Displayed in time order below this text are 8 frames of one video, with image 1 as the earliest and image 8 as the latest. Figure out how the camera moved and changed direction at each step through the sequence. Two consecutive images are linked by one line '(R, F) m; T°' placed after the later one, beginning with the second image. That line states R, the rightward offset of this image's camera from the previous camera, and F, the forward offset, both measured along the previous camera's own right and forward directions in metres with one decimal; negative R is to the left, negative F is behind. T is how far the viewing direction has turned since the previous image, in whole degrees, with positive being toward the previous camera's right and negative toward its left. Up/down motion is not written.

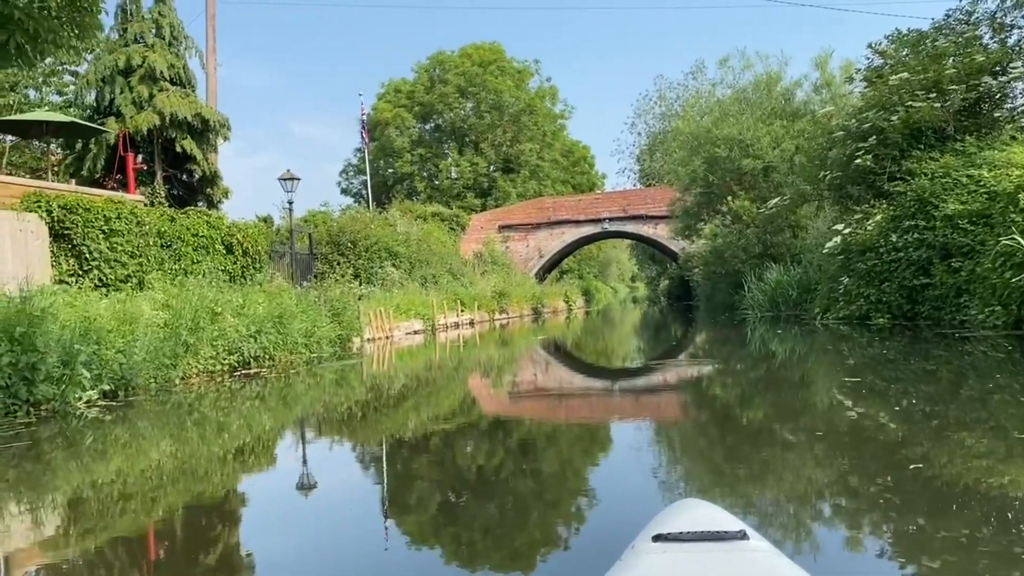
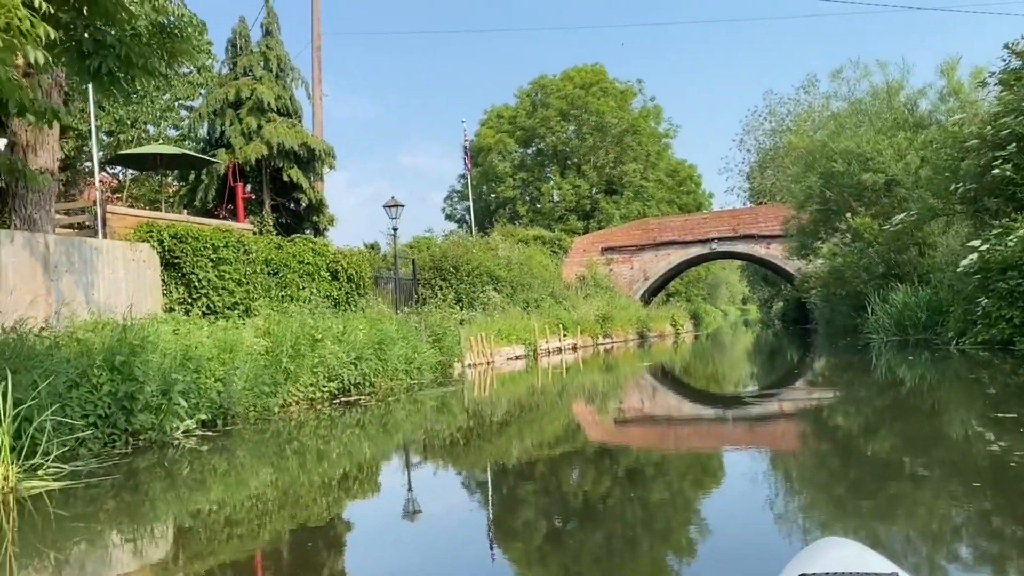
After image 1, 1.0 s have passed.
(0.0, +0.4) m; -7°
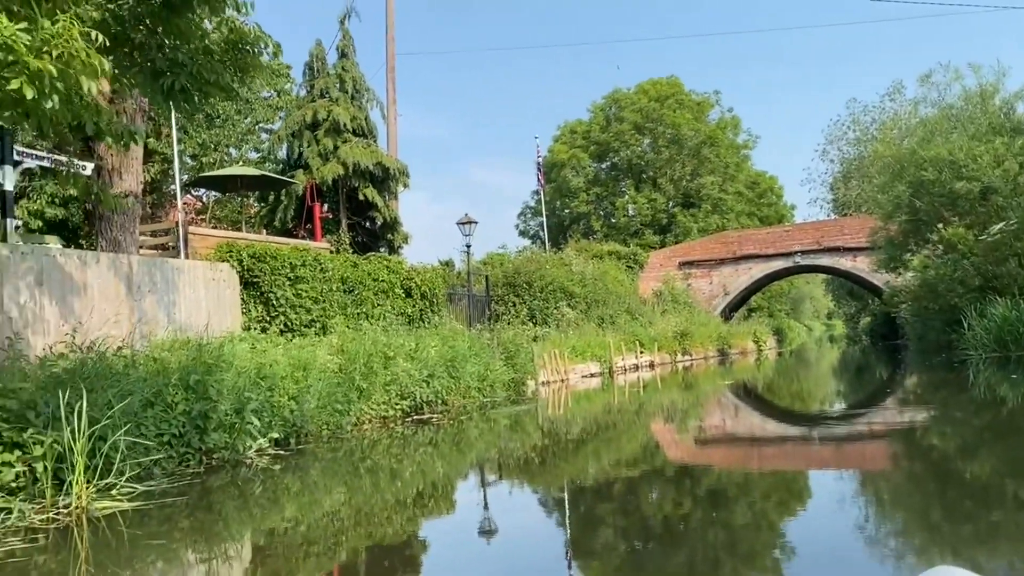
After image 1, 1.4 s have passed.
(0.0, +0.2) m; -5°
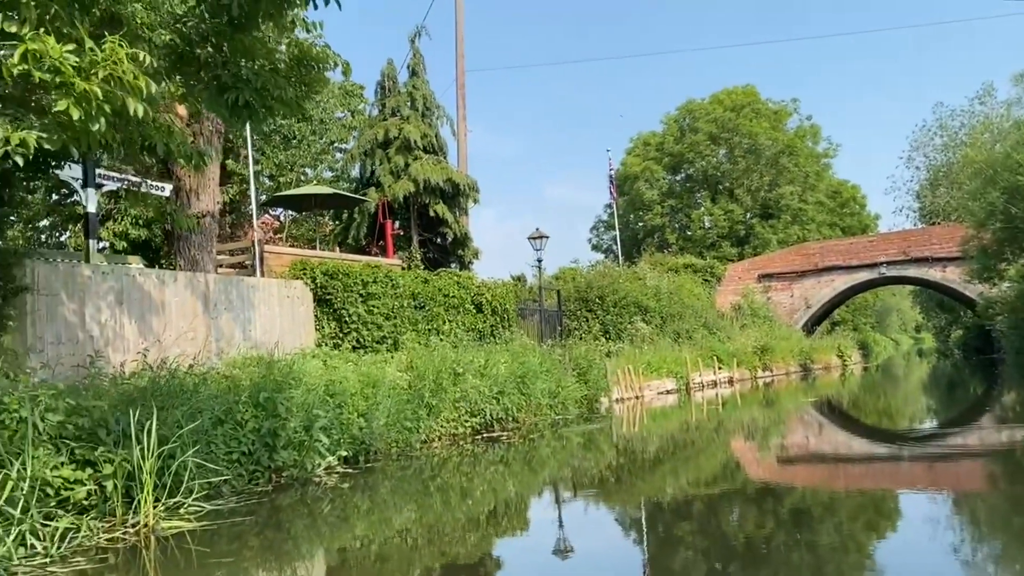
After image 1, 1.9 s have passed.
(0.0, +0.2) m; -5°
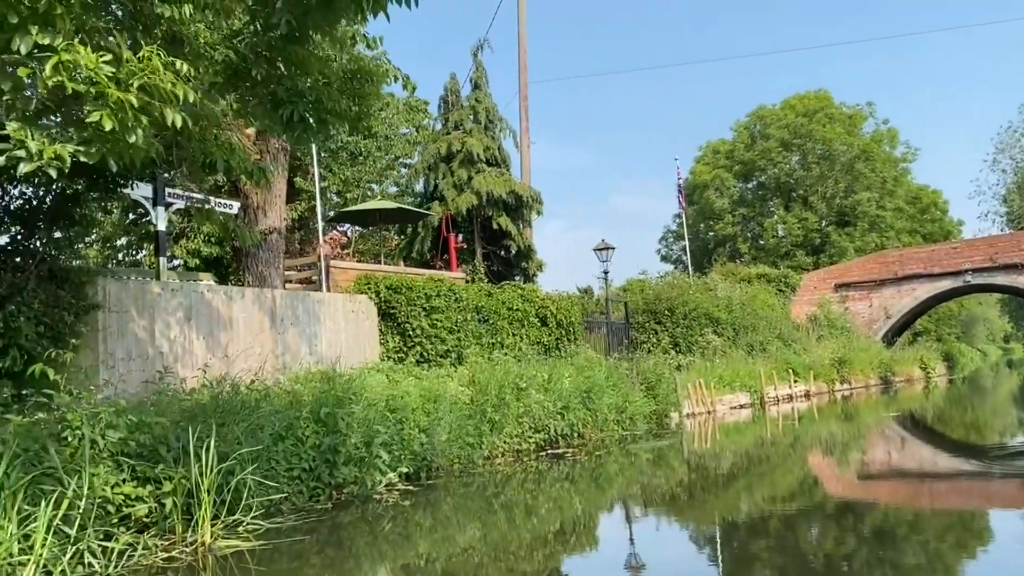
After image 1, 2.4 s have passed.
(+0.1, +0.2) m; -5°
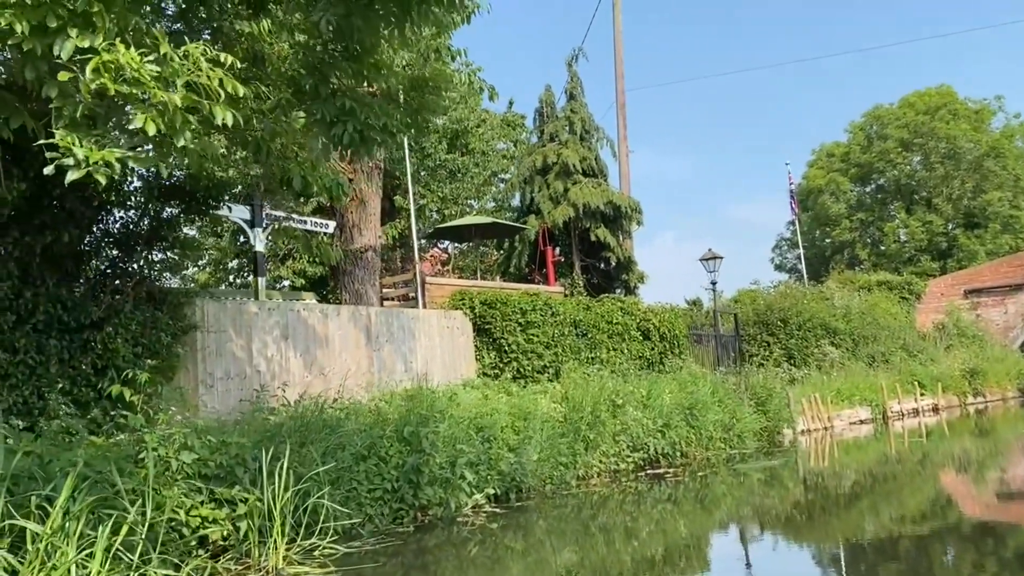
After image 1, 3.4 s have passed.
(+0.2, +0.3) m; -7°
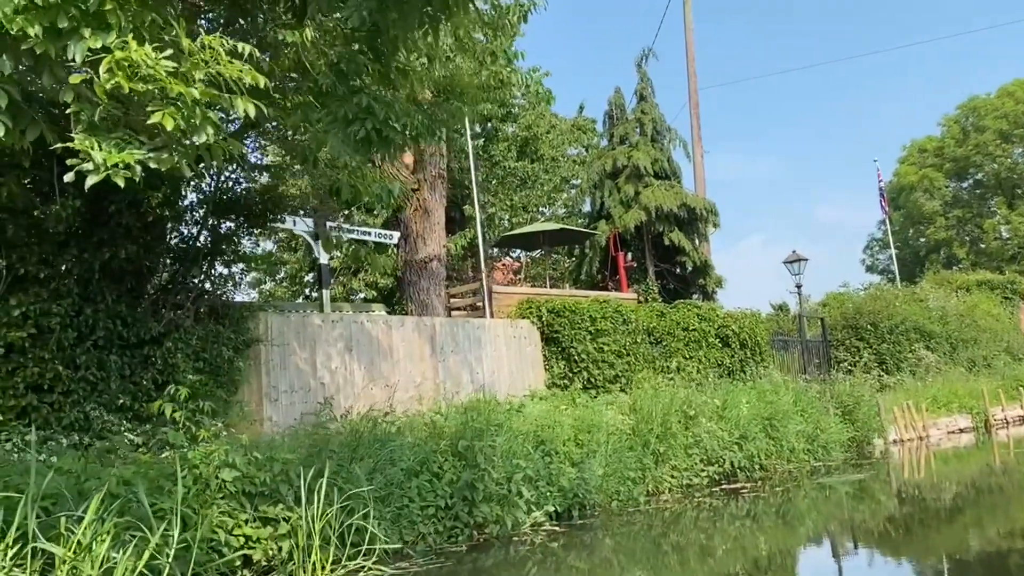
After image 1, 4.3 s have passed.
(+0.2, +0.3) m; -5°
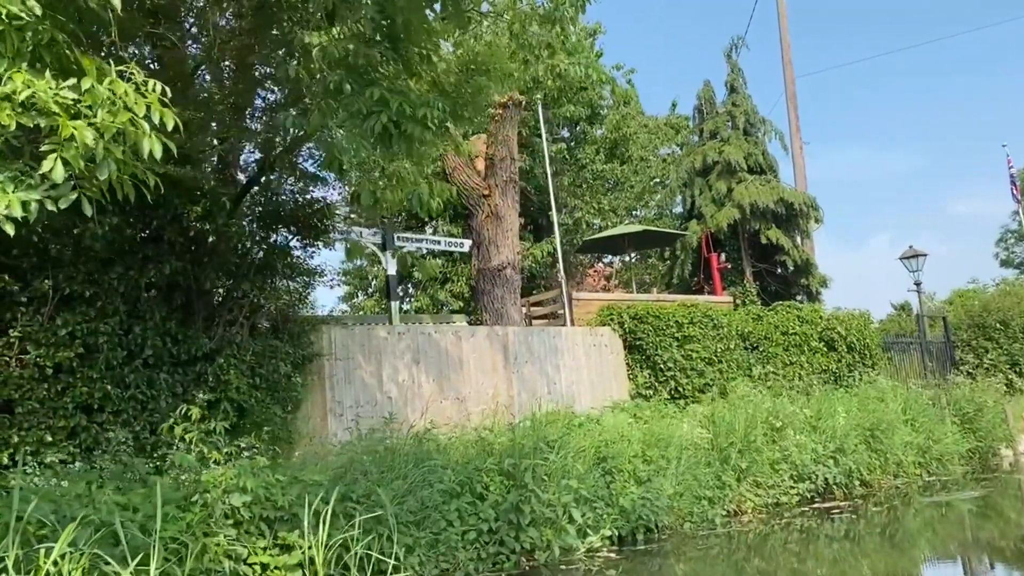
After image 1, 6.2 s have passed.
(+0.4, +0.5) m; -7°
